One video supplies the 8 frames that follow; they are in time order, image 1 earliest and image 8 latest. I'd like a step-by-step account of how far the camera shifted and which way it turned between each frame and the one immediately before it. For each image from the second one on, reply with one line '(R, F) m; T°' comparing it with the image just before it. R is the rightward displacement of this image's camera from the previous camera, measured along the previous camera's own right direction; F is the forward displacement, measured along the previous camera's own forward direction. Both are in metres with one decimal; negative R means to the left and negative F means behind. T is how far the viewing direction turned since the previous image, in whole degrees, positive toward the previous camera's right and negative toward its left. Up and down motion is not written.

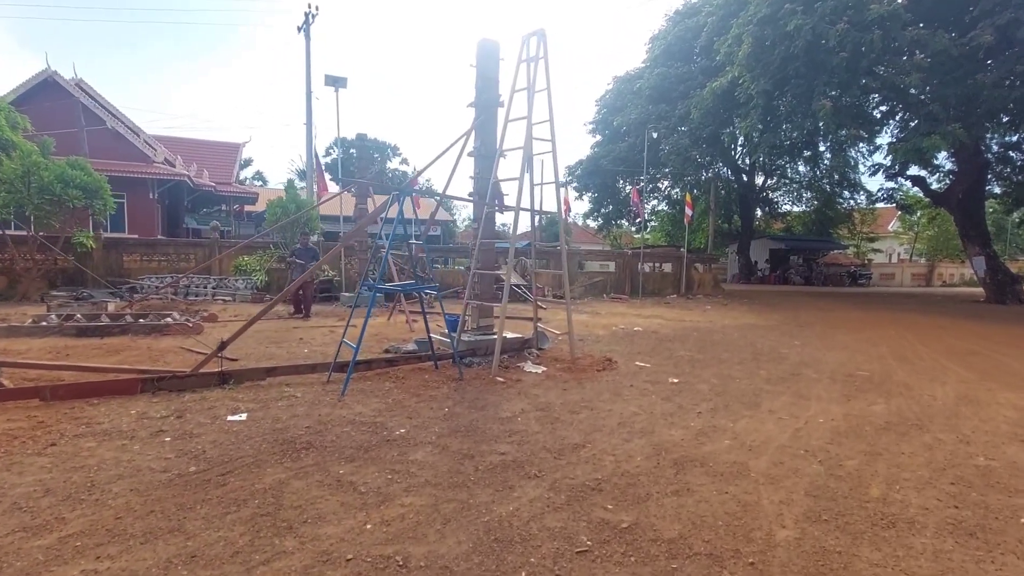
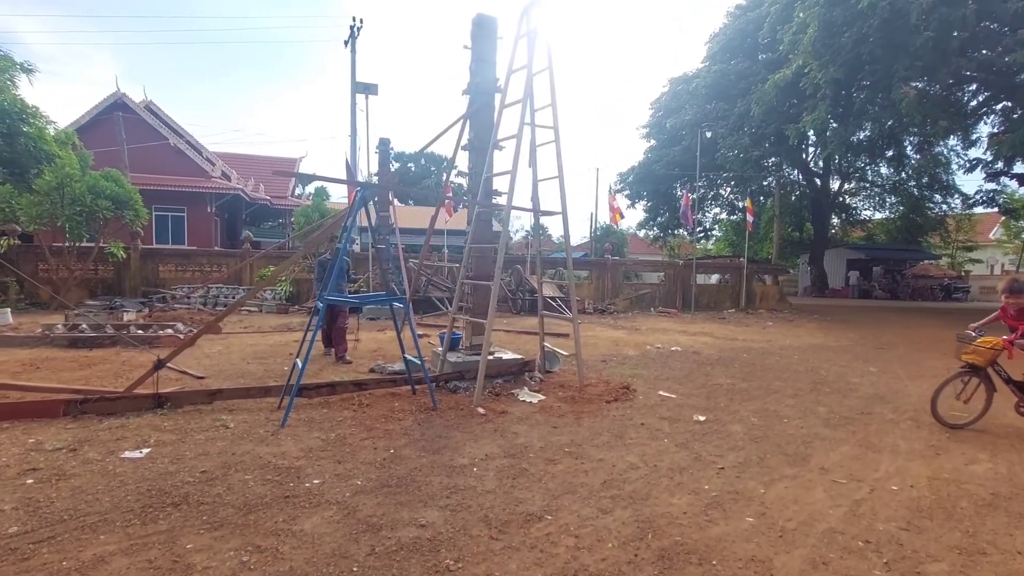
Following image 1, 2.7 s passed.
(+0.7, +1.0) m; -7°
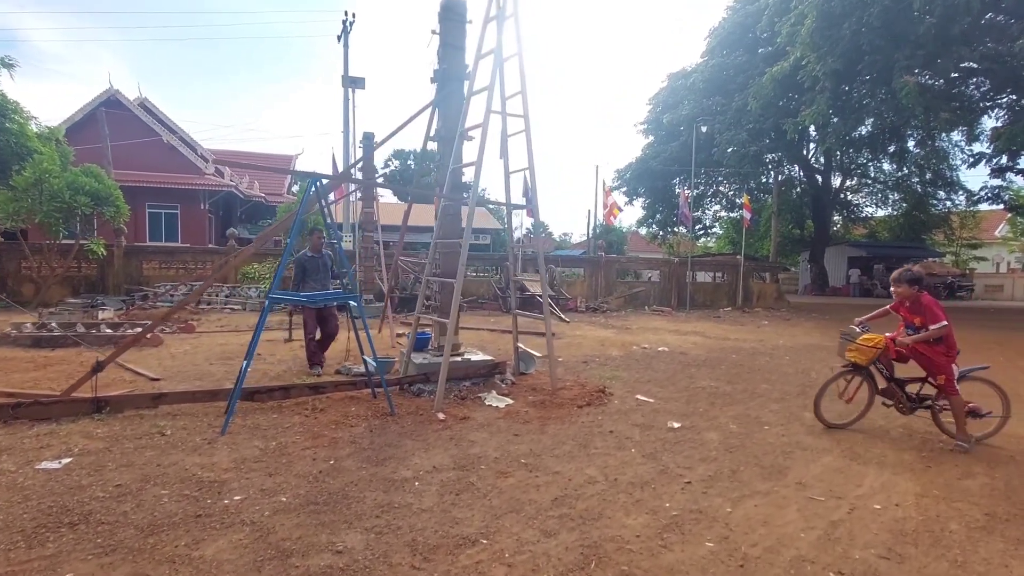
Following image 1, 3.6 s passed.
(+0.4, +0.3) m; 0°
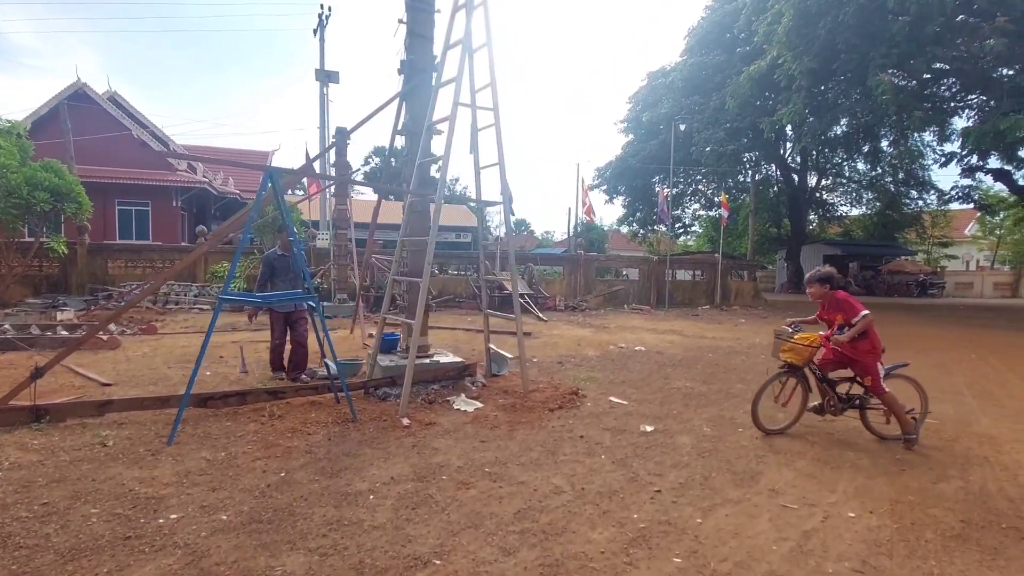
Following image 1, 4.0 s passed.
(+0.1, +0.2) m; +2°
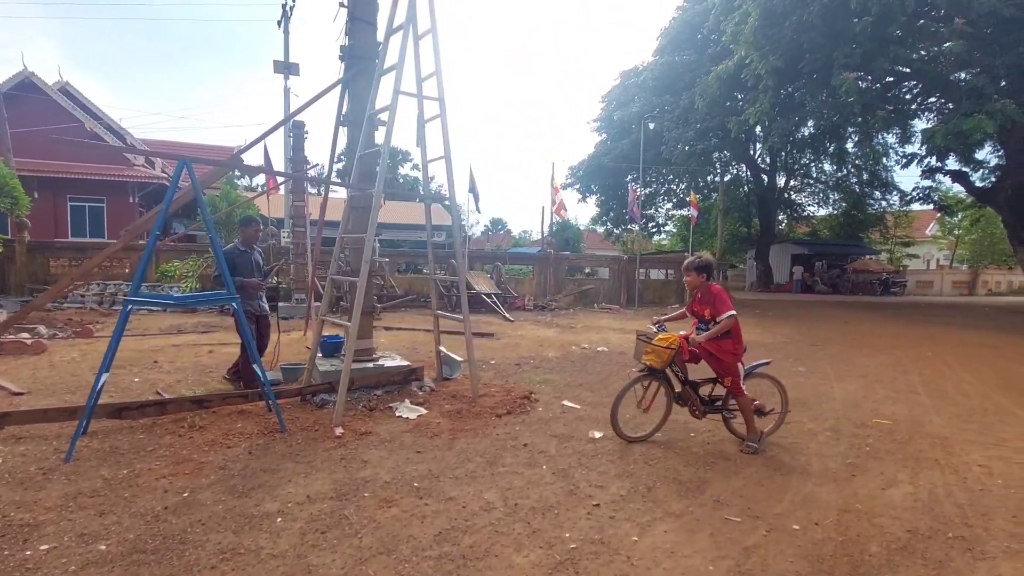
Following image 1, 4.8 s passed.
(+0.3, +0.2) m; +2°
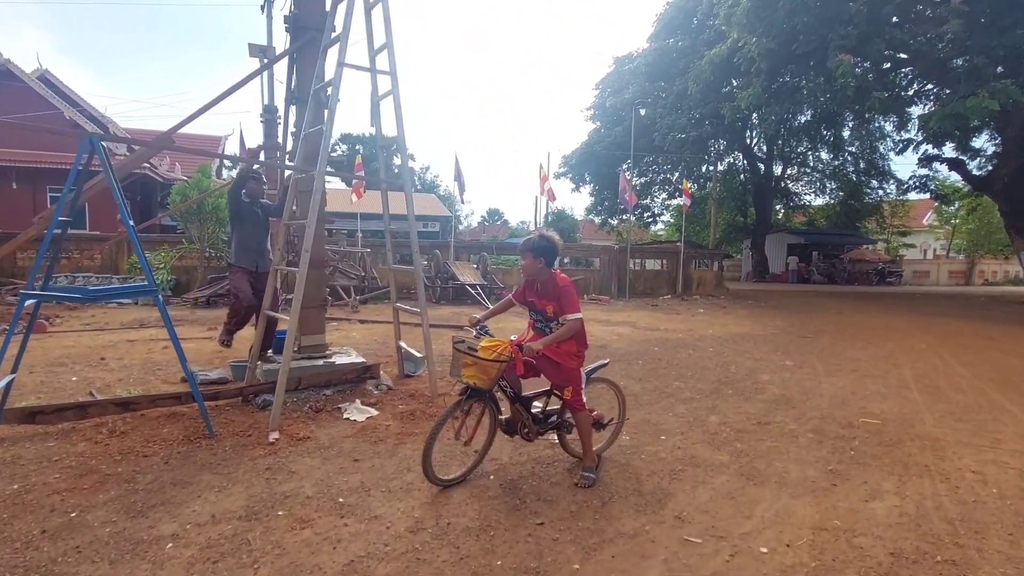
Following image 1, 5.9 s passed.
(+0.3, +0.4) m; 0°
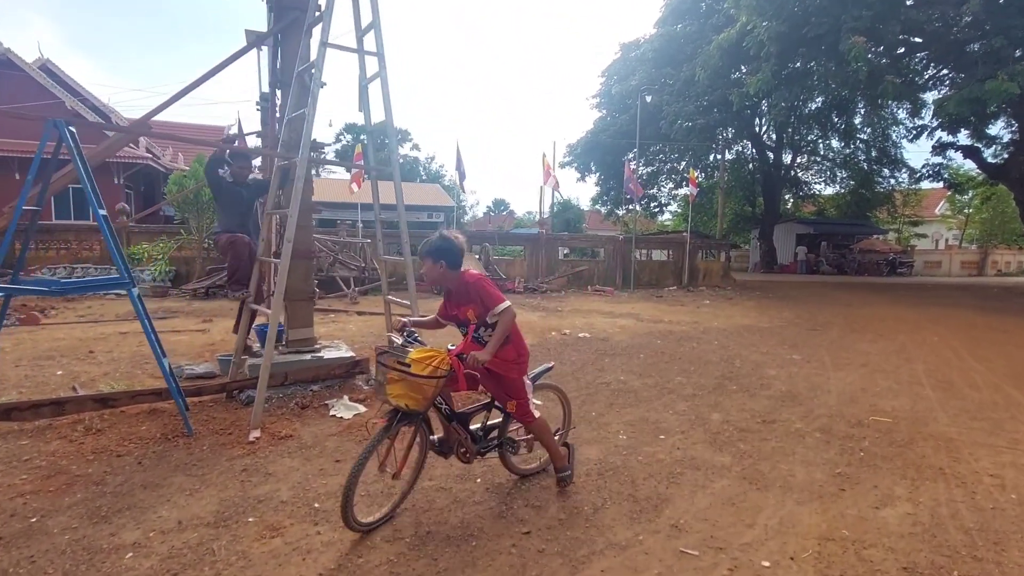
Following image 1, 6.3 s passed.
(+0.1, +0.2) m; -1°
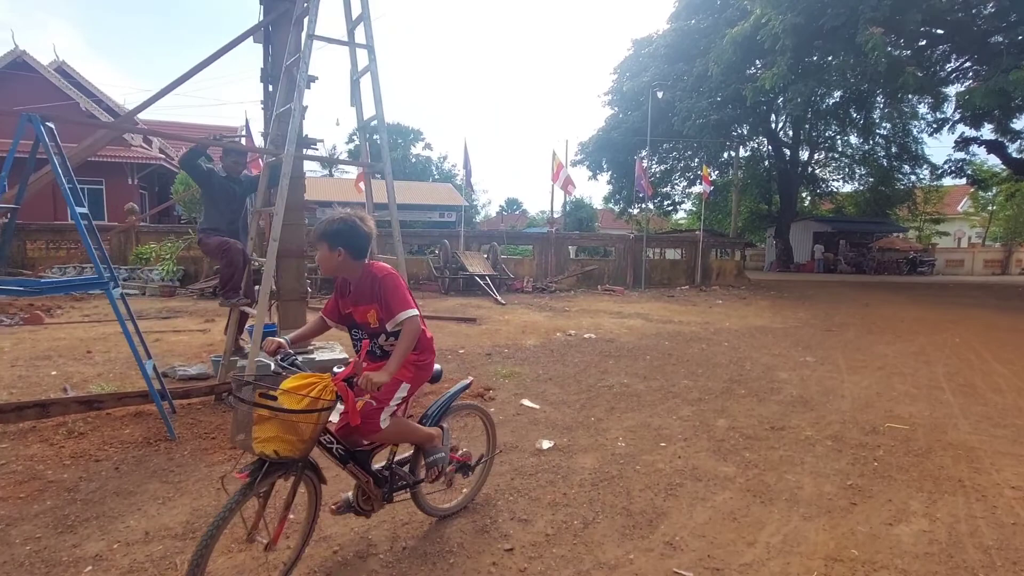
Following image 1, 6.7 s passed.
(+0.1, +0.2) m; -1°
